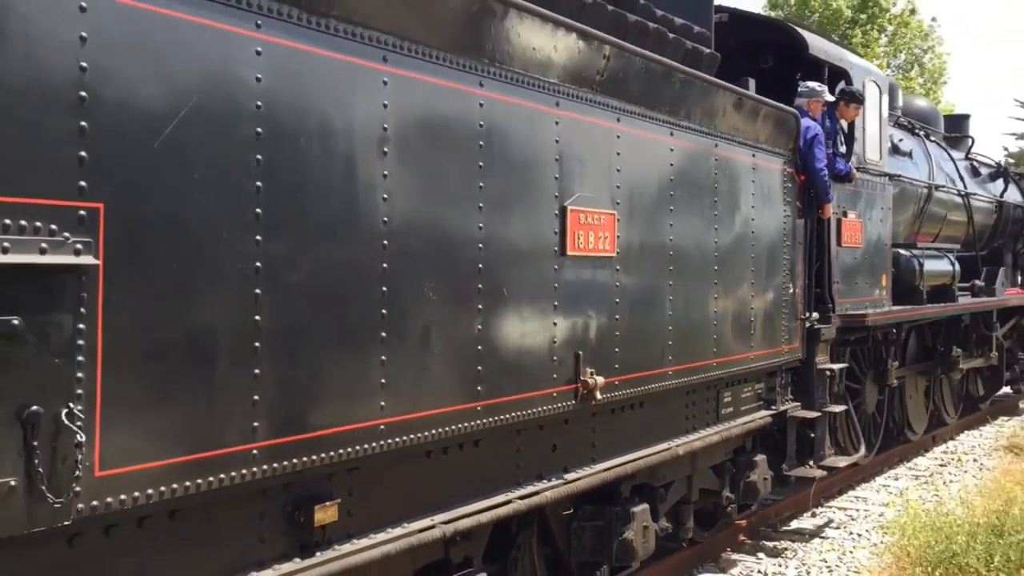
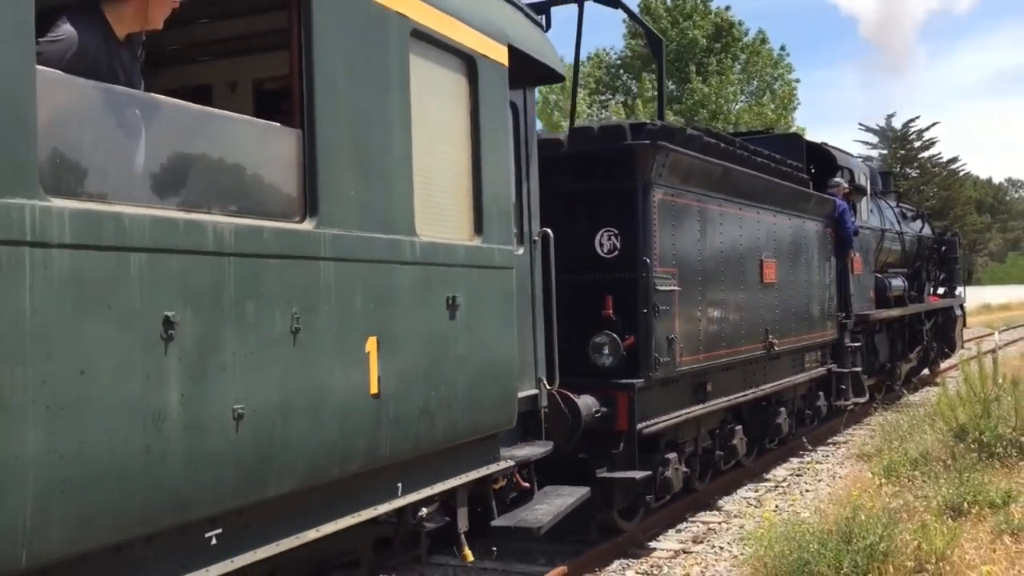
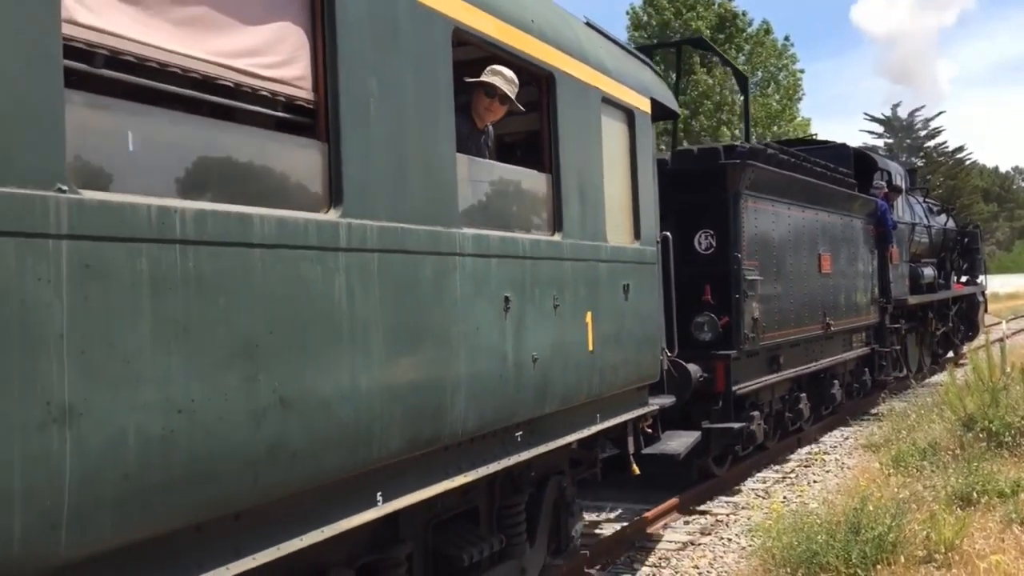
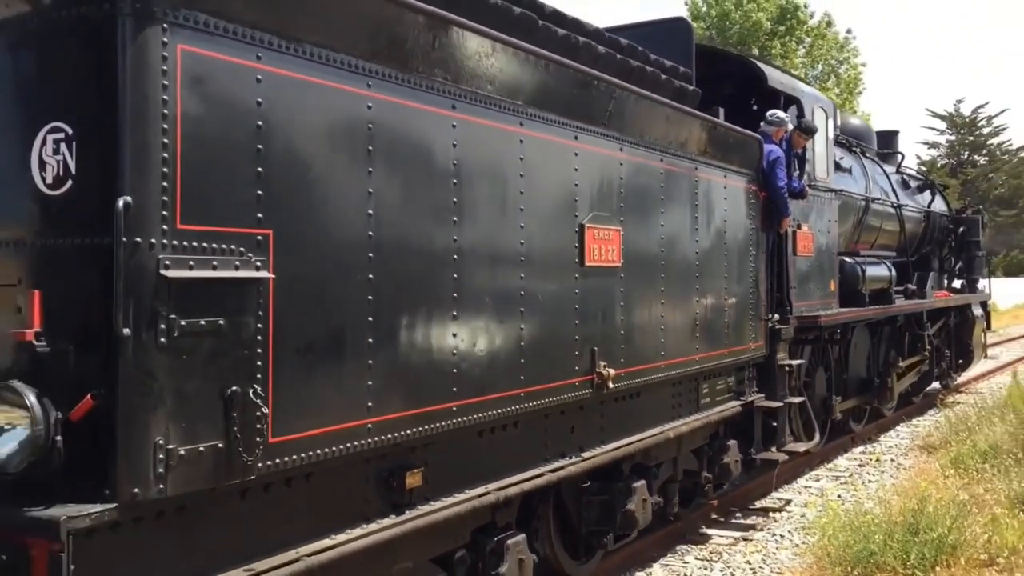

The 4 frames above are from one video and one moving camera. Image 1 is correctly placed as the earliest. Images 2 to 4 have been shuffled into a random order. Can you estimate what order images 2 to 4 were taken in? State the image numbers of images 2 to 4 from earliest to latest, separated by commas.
4, 2, 3
